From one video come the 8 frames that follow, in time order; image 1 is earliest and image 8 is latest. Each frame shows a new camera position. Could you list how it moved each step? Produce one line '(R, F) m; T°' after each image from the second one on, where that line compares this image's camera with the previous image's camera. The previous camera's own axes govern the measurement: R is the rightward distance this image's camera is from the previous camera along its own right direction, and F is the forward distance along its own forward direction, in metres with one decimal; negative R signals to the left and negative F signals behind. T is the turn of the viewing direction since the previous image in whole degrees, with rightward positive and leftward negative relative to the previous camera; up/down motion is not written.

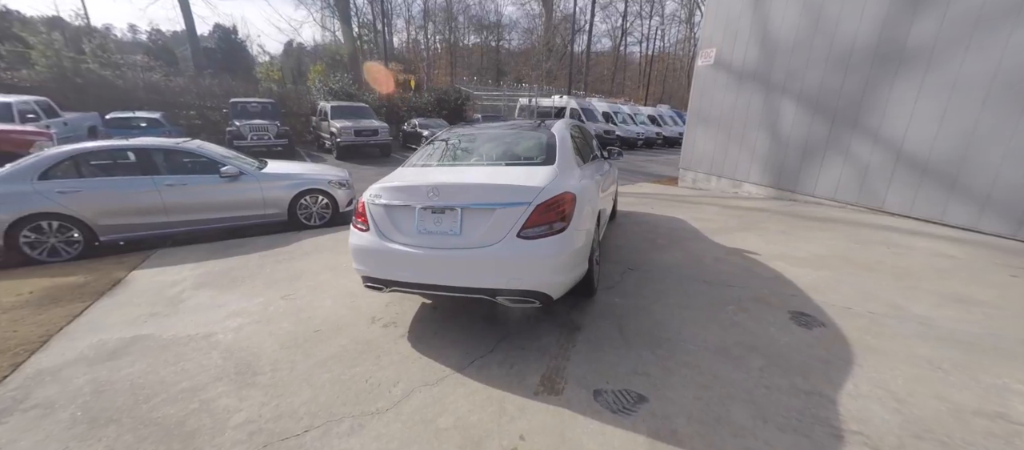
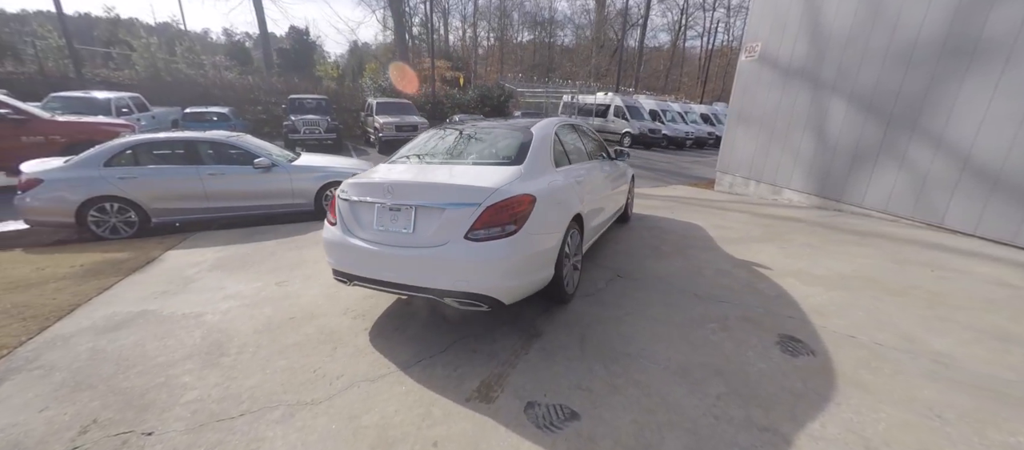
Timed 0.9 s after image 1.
(+0.6, +0.1) m; -7°
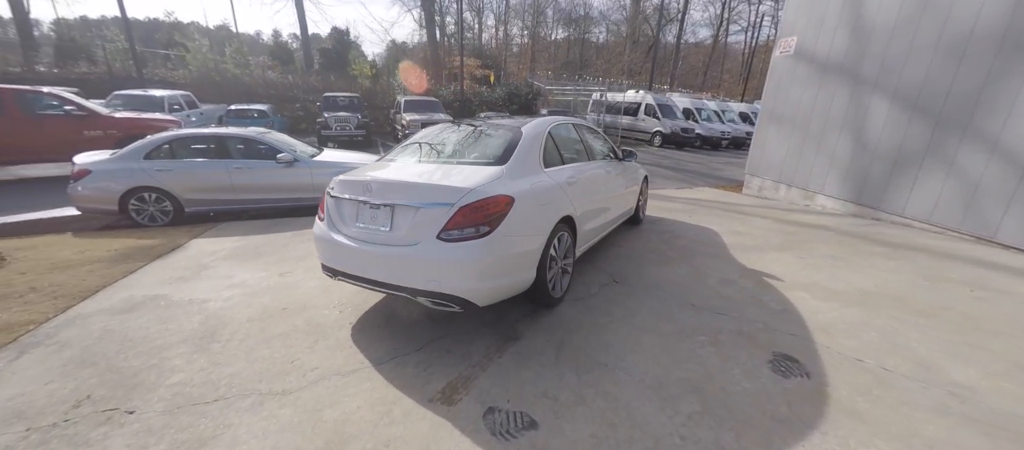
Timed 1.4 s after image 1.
(+0.4, +0.1) m; -5°
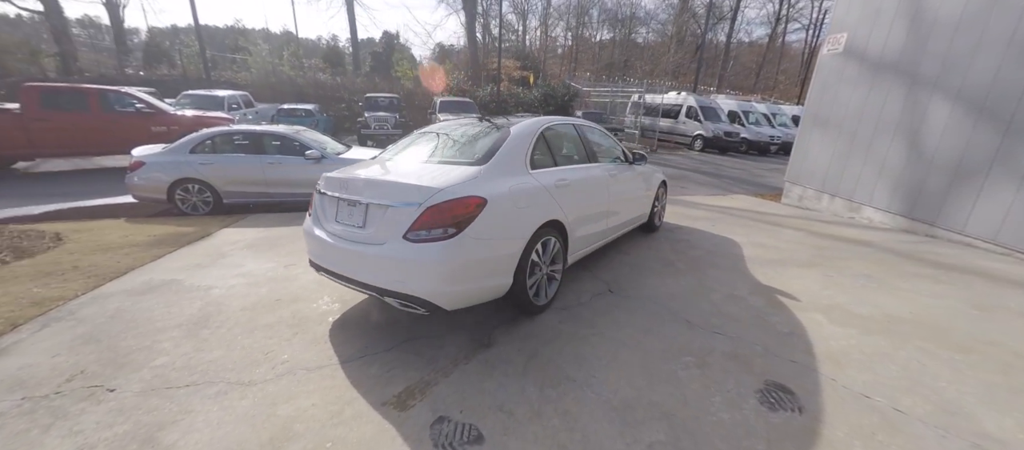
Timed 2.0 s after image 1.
(+0.4, +0.1) m; -6°
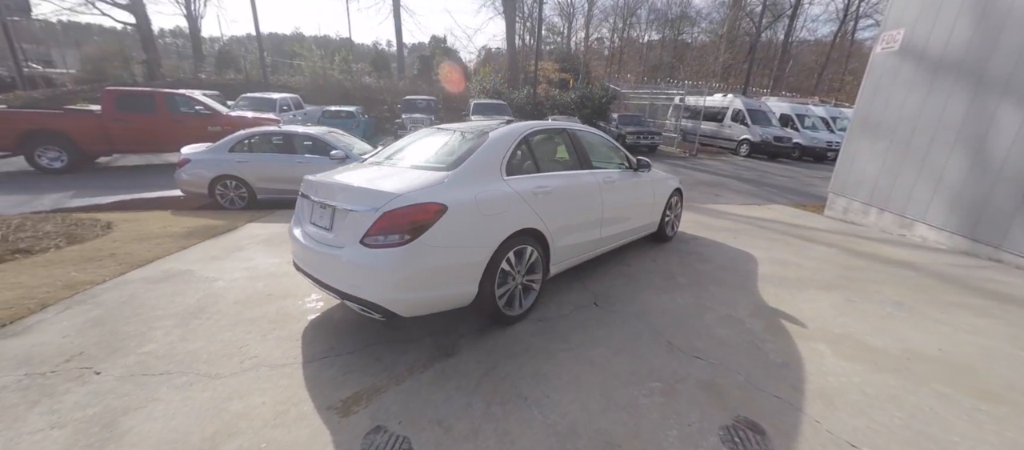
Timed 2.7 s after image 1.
(+0.5, +0.1) m; -6°
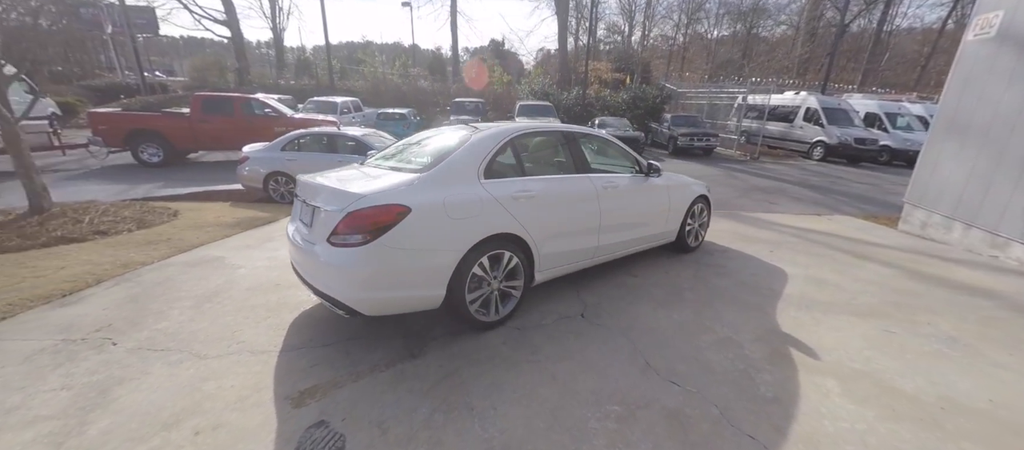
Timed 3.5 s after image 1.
(+0.6, +0.1) m; -8°
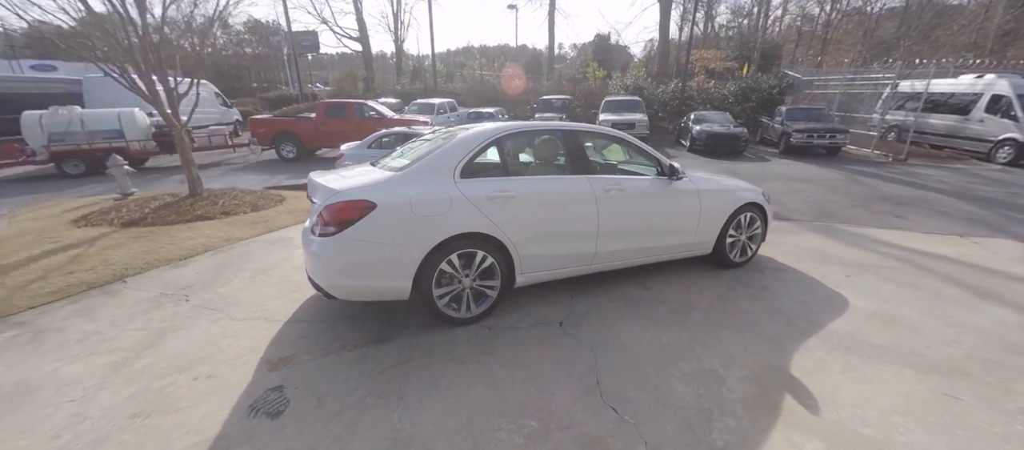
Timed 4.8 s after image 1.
(+0.9, +0.1) m; -15°
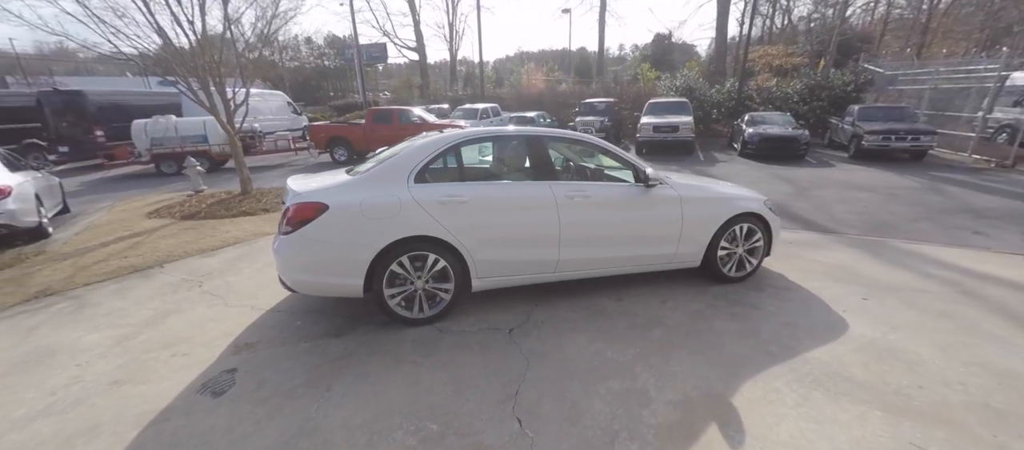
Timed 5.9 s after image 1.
(+0.8, +0.1) m; -9°
